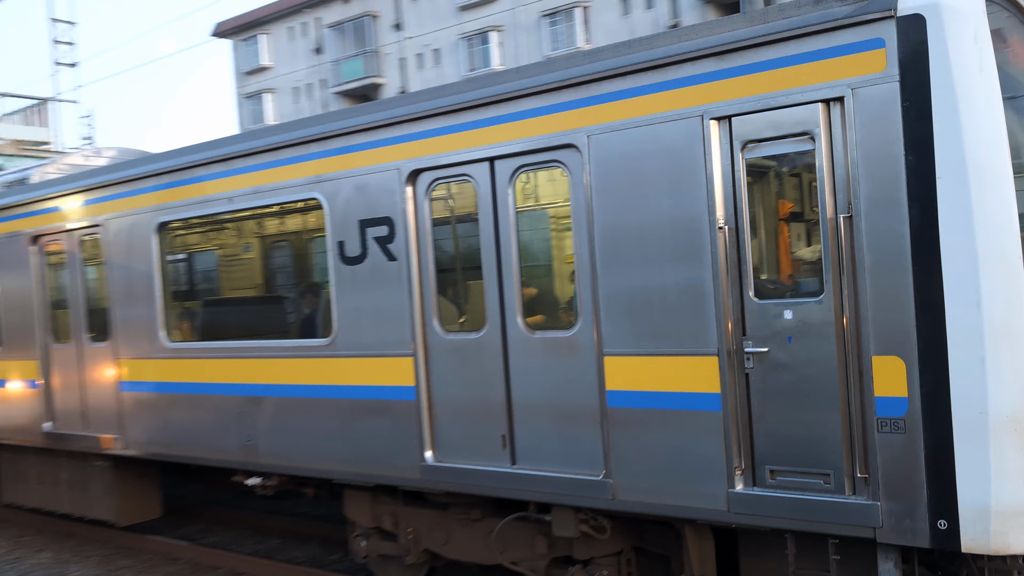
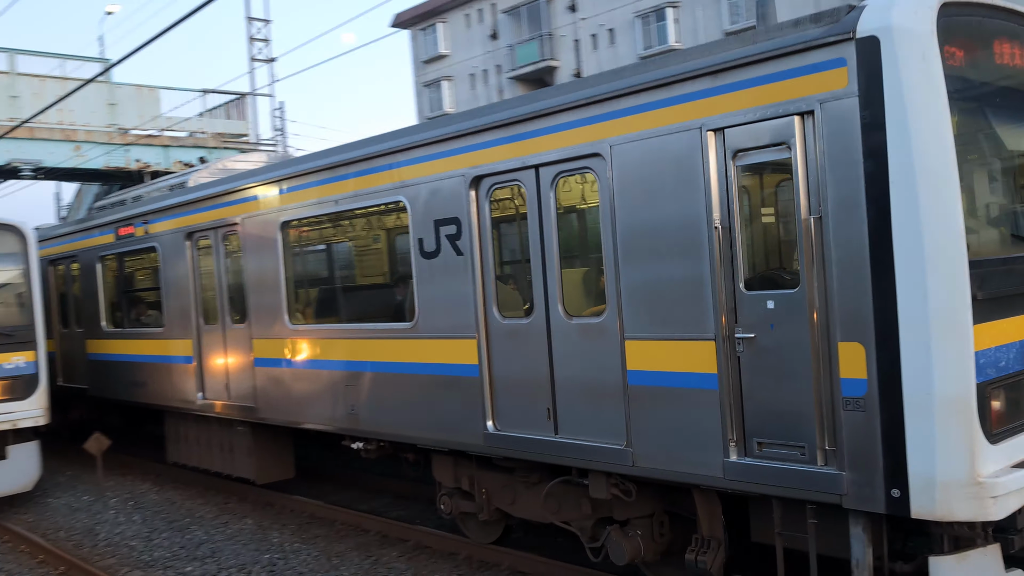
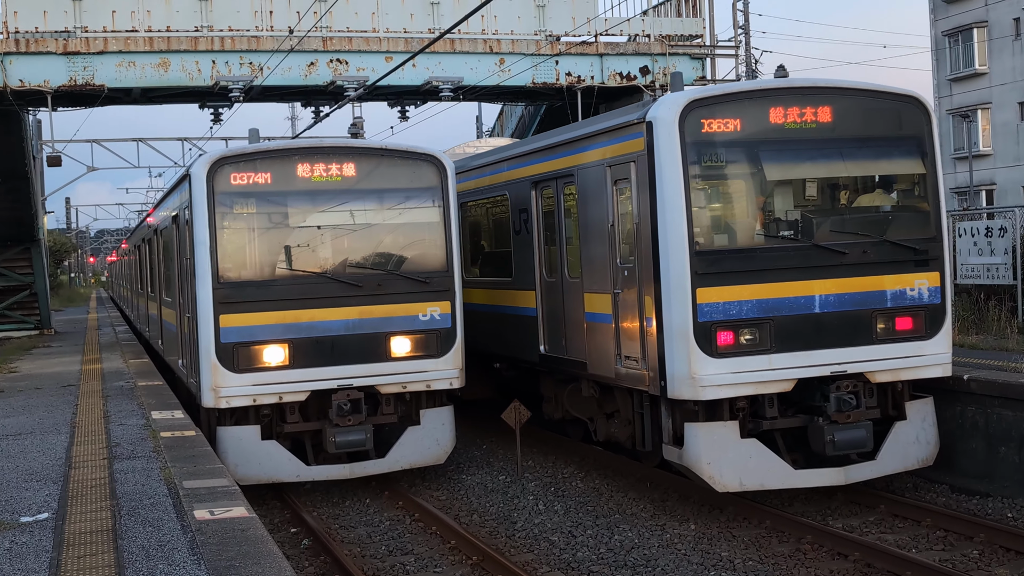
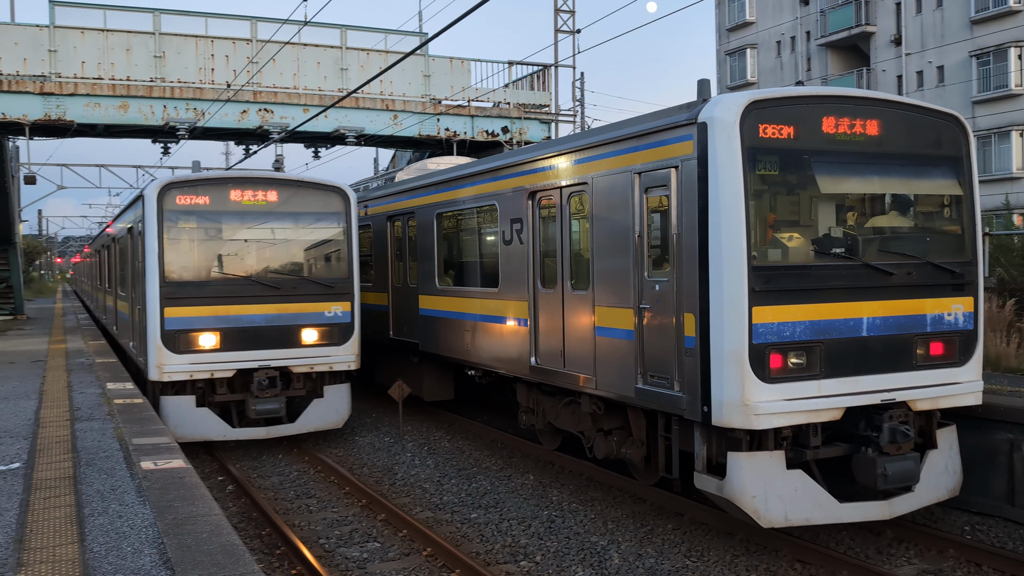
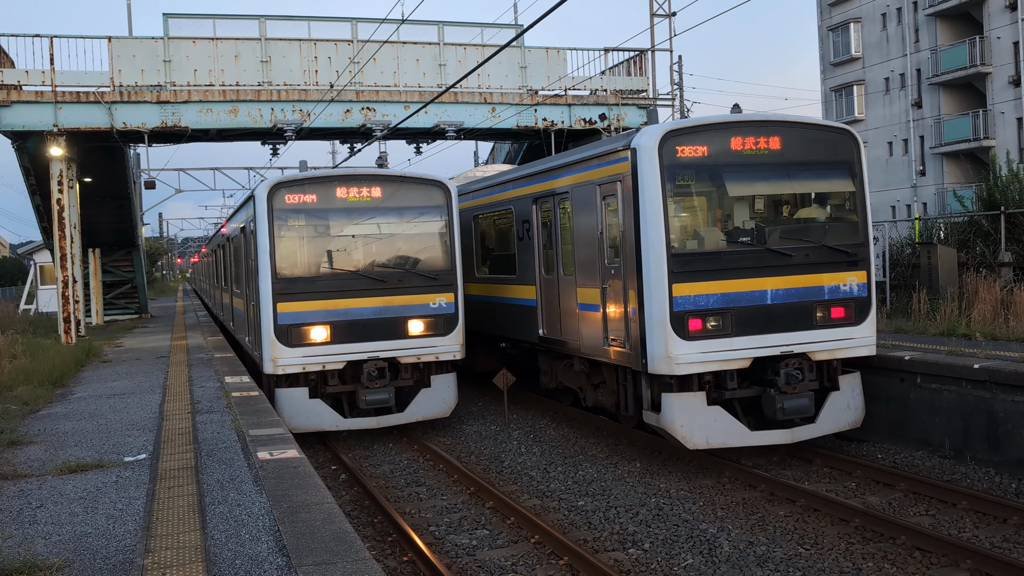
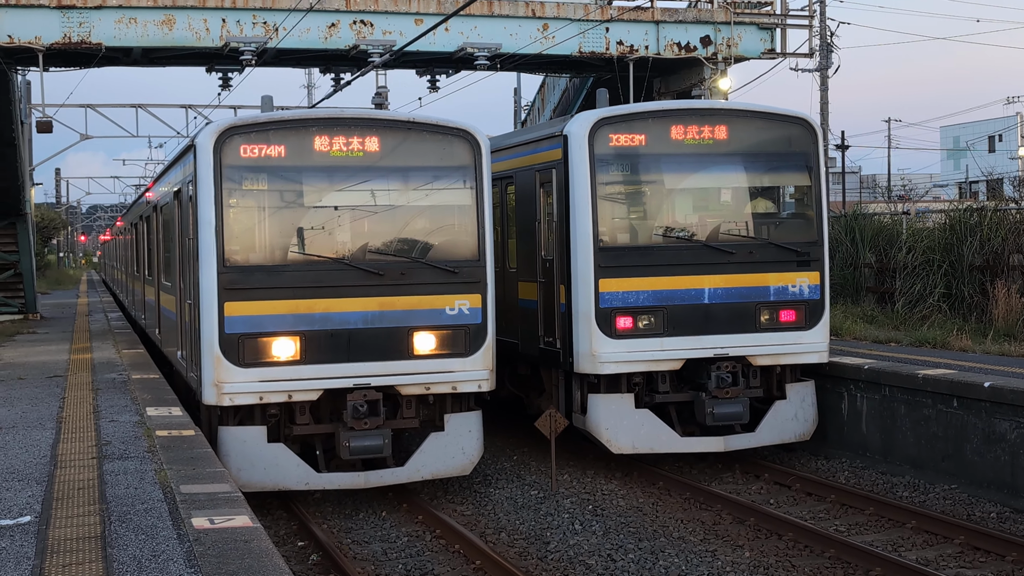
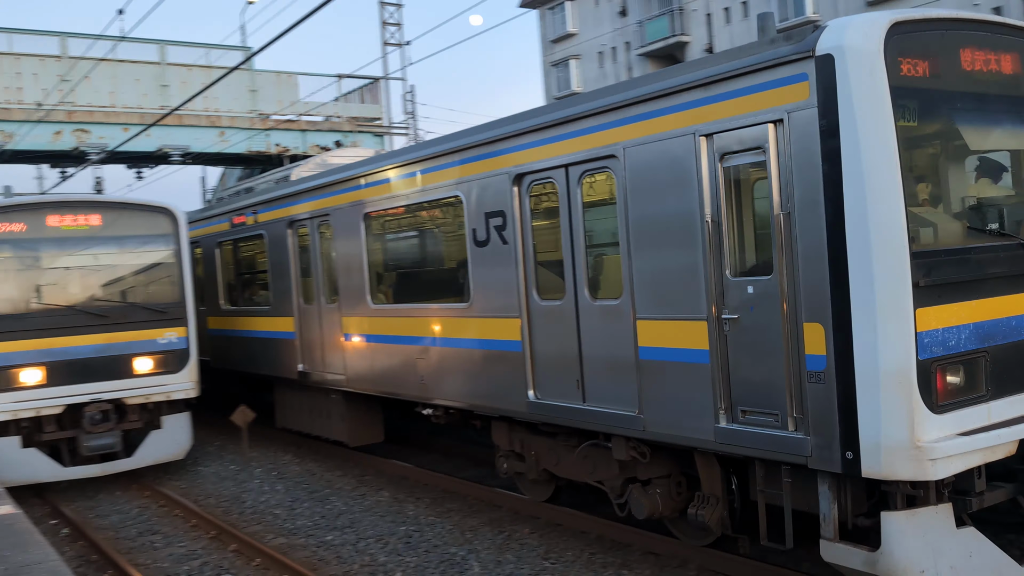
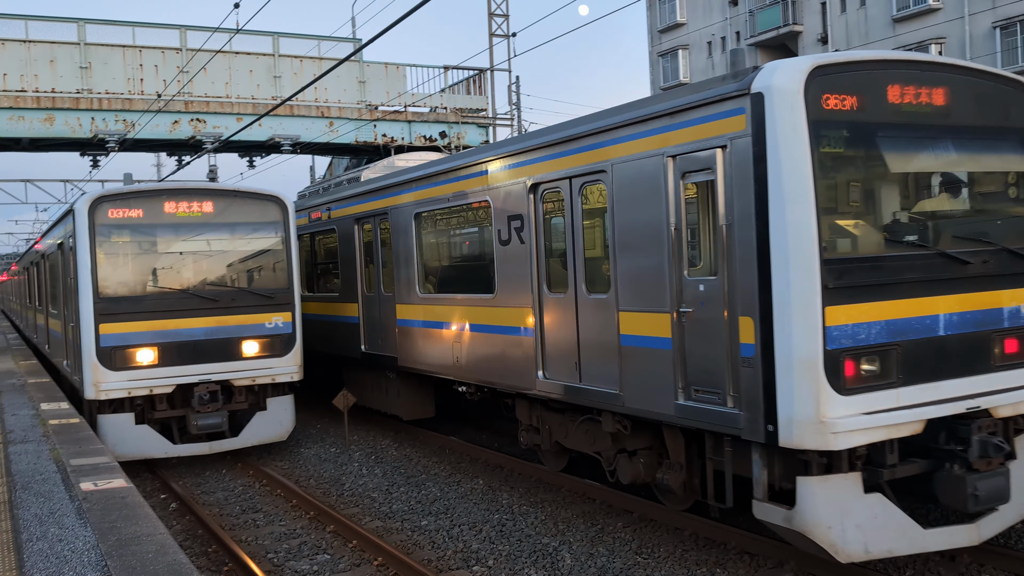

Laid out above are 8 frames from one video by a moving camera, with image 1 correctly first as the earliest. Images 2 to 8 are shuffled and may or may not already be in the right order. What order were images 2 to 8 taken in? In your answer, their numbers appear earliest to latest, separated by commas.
2, 7, 8, 4, 5, 3, 6
